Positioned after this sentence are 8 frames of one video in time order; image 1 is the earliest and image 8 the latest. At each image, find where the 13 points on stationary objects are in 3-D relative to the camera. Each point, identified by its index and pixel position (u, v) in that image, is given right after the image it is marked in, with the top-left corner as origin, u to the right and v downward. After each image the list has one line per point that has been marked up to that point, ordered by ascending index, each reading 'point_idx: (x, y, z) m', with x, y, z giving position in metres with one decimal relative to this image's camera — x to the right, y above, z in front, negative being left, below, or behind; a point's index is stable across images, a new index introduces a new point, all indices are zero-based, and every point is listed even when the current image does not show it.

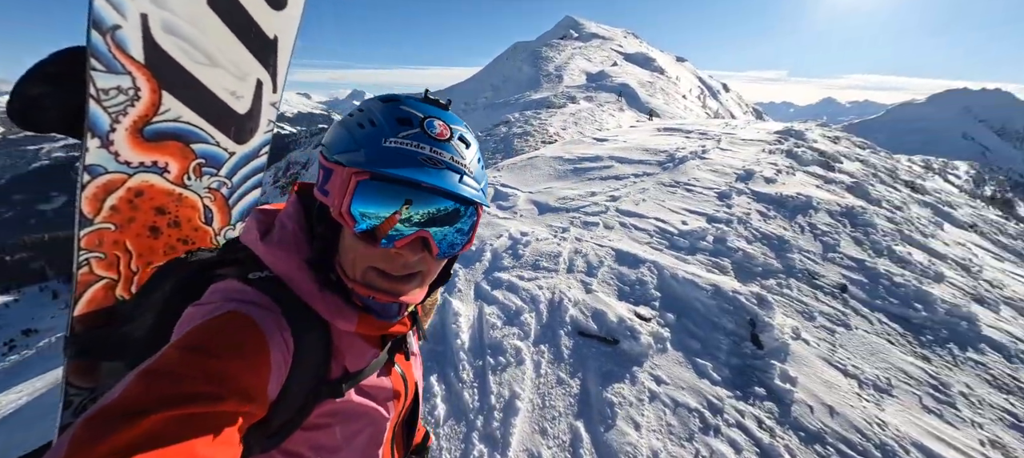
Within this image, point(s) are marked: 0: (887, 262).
0: (+11.5, -1.3, +11.2) m
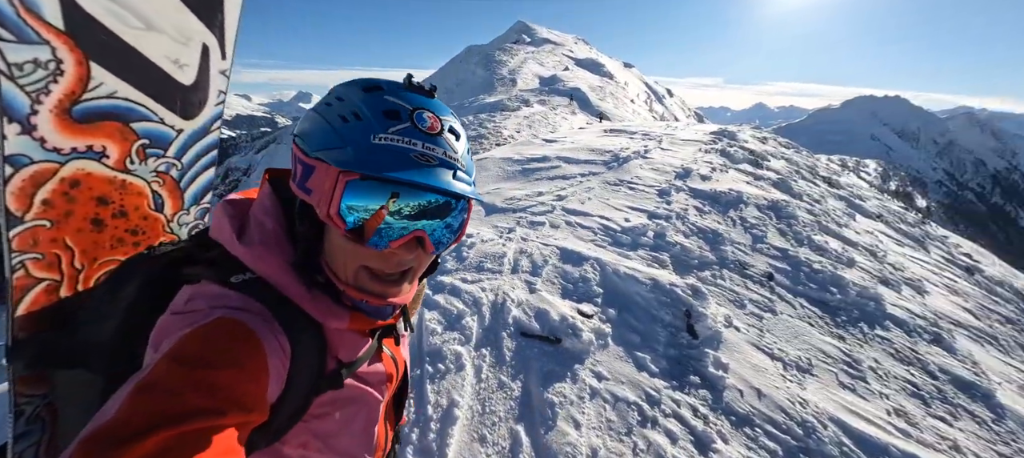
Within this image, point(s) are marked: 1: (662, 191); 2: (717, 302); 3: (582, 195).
0: (+10.1, -1.0, +12.3) m
1: (+6.0, +1.5, +14.5) m
2: (+5.3, -2.1, +9.2) m
3: (+2.7, +1.3, +14.3) m
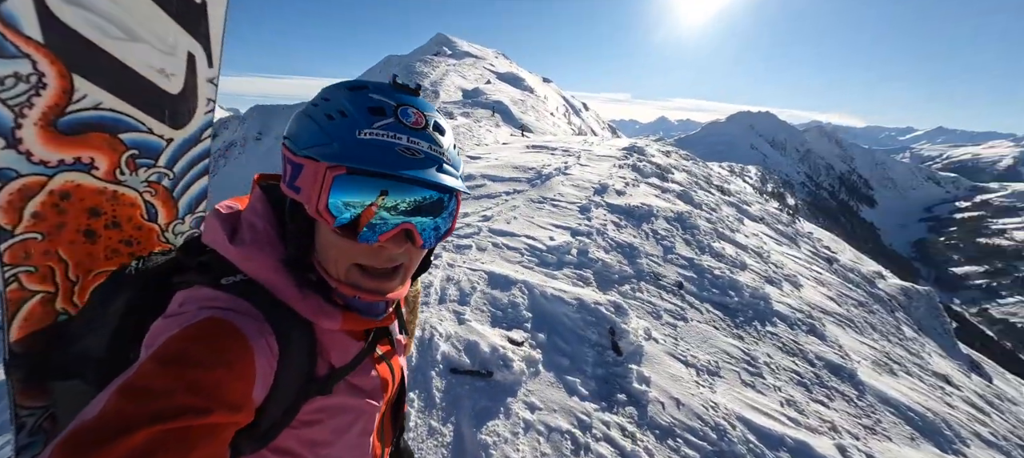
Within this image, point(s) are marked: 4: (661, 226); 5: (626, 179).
0: (+7.6, -1.2, +13.8) m
1: (+3.0, +1.0, +15.3) m
2: (+3.5, -2.4, +9.9) m
3: (-0.2, +0.7, +14.4) m
4: (+6.2, +0.1, +14.8) m
5: (+6.1, +2.7, +19.1) m
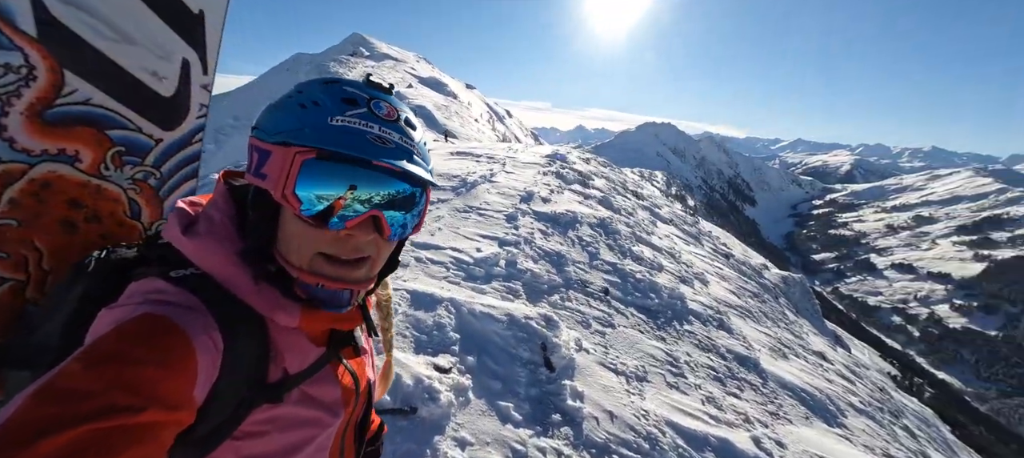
0: (+4.8, -1.4, +14.4) m
1: (-0.1, +0.6, +15.0) m
2: (+1.5, -2.7, +9.7) m
3: (-3.1, +0.2, +13.5) m
4: (+3.1, -0.2, +15.2) m
5: (+2.1, +2.3, +19.4) m
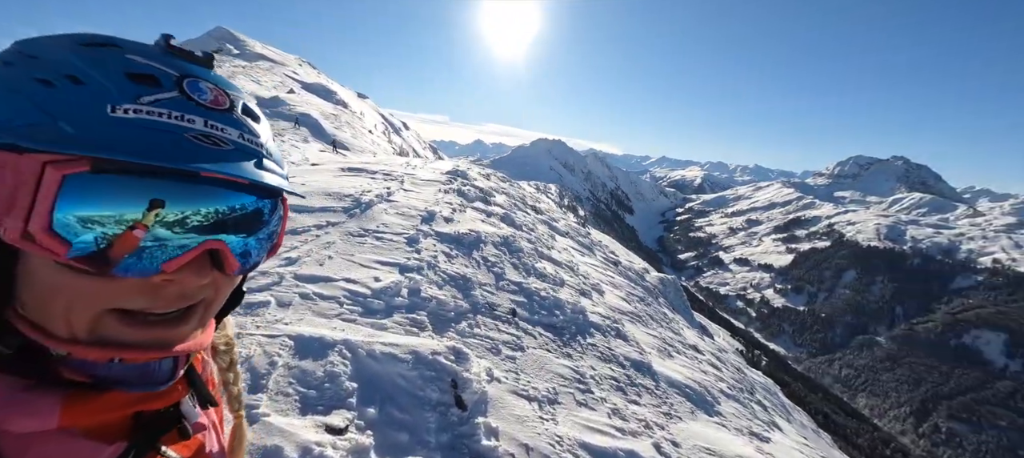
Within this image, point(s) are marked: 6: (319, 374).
0: (+0.9, -2.1, +14.8) m
1: (-4.0, -0.3, +14.1) m
2: (-0.9, -3.3, +9.4) m
3: (-6.5, -0.8, +11.9) m
4: (-0.9, -1.0, +15.1) m
5: (-3.1, +1.3, +18.9) m
6: (-4.0, -3.0, +7.3) m
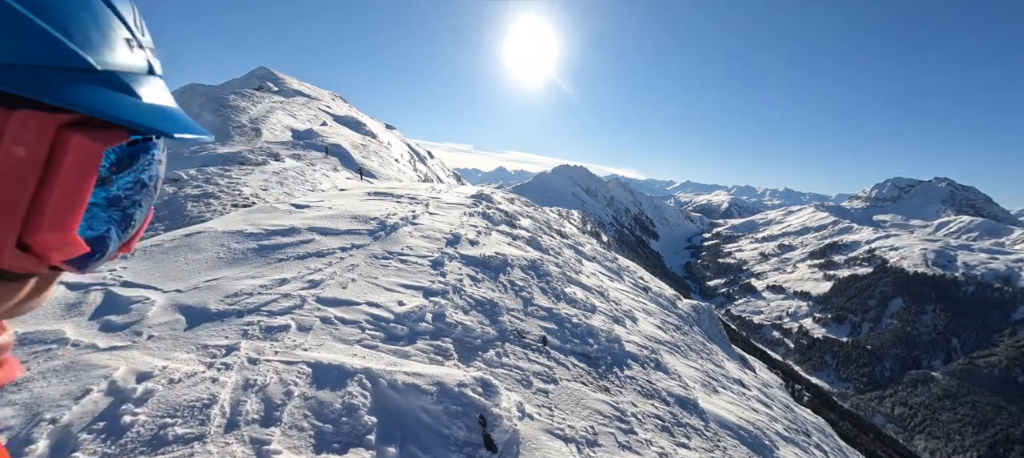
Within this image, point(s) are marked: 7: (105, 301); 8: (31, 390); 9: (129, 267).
0: (+2.0, -2.9, +13.9) m
1: (-3.0, -1.2, +13.6) m
2: (-0.1, -3.8, +8.5) m
3: (-5.5, -1.5, +11.5) m
4: (+0.2, -1.9, +14.4) m
5: (-1.8, +0.1, +18.5) m
6: (-3.3, -3.3, +6.7) m
7: (-10.9, -2.0, +9.5) m
8: (-8.5, -2.8, +6.3) m
9: (-12.5, -1.3, +11.6) m
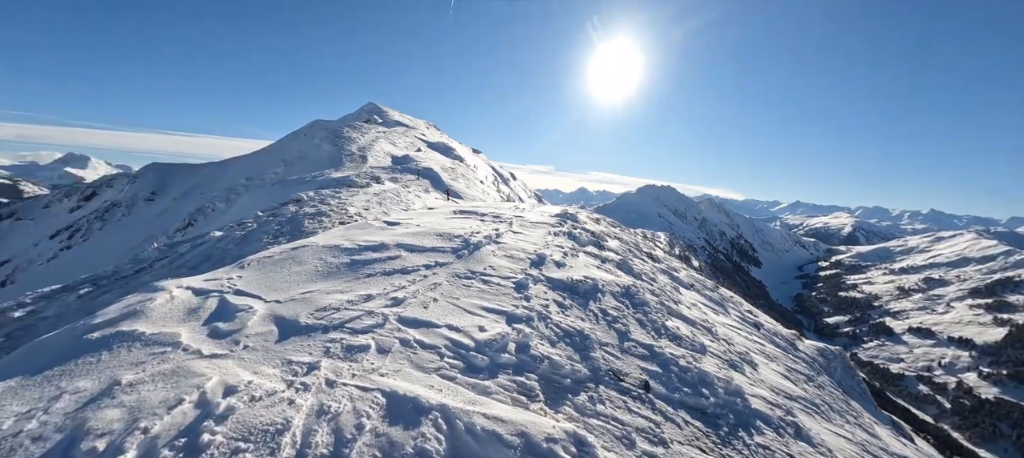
0: (+5.1, -3.7, +11.6) m
1: (+0.2, -1.9, +12.5) m
2: (+1.8, -4.2, +6.8) m
3: (-2.7, -2.1, +11.0) m
4: (+3.5, -2.6, +12.6) m
5: (+2.5, -0.9, +17.1) m
6: (-1.7, -3.6, +5.8) m
7: (-8.5, -2.3, +10.2) m
8: (-6.9, -3.0, +6.6) m
9: (-9.5, -1.7, +12.6) m
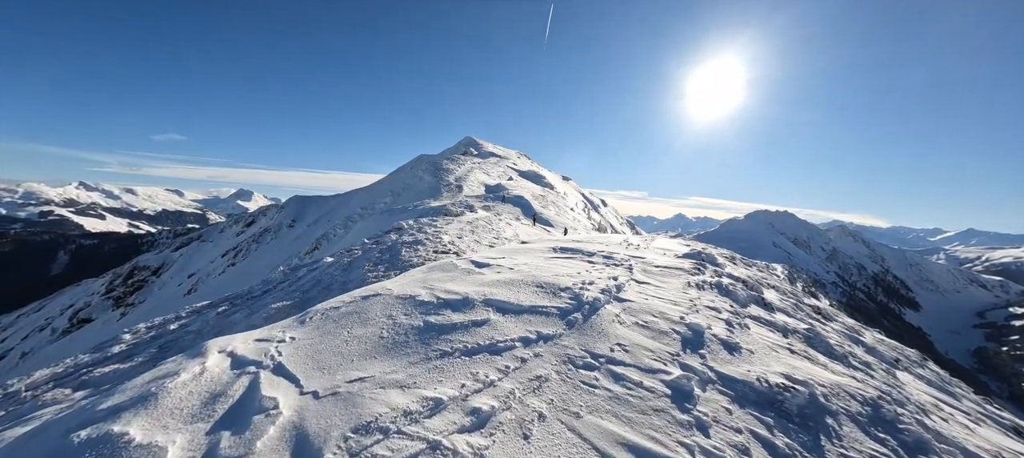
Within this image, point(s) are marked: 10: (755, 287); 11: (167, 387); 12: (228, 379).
0: (+7.9, -5.0, +5.3) m
1: (+3.4, -3.3, +7.5) m
2: (+3.6, -5.2, +1.4) m
3: (+0.2, -3.3, +6.7) m
4: (+6.6, -4.0, +6.7) m
5: (+6.7, -2.6, +11.5) m
6: (-0.1, -4.5, +1.3) m
7: (-5.6, -3.5, +7.3) m
8: (-4.9, -3.9, +3.3) m
9: (-6.0, -3.1, +9.9) m
10: (+11.7, -2.7, +17.0) m
11: (-7.5, -3.4, +7.8) m
12: (-6.5, -3.4, +8.1) m
